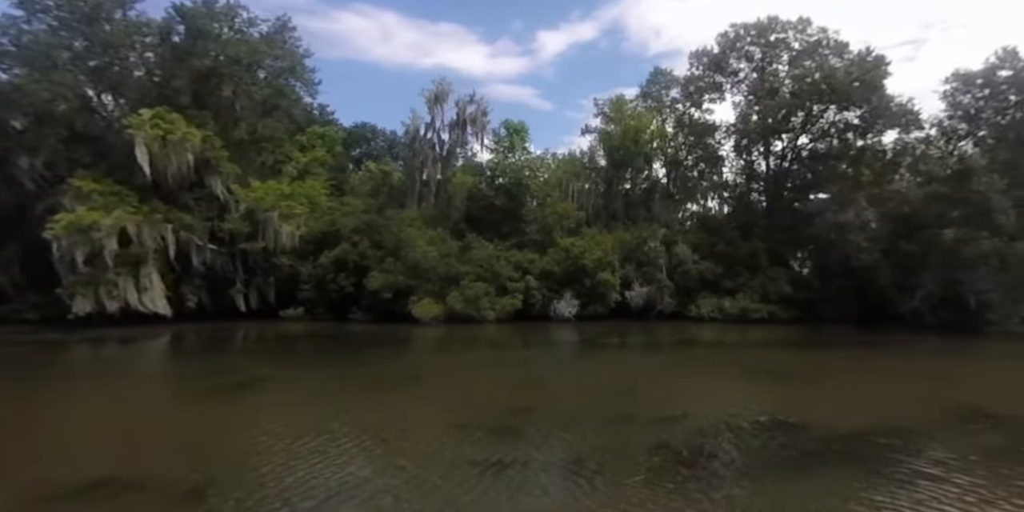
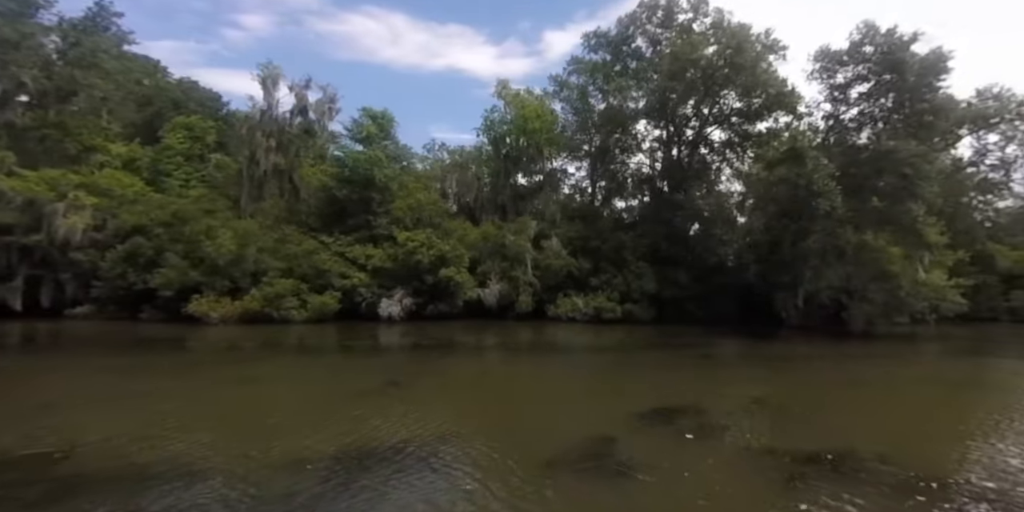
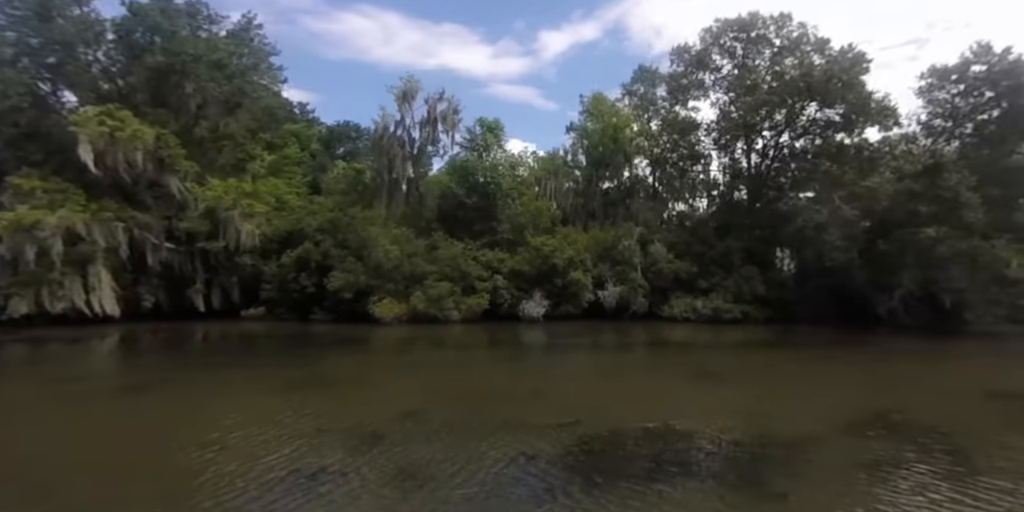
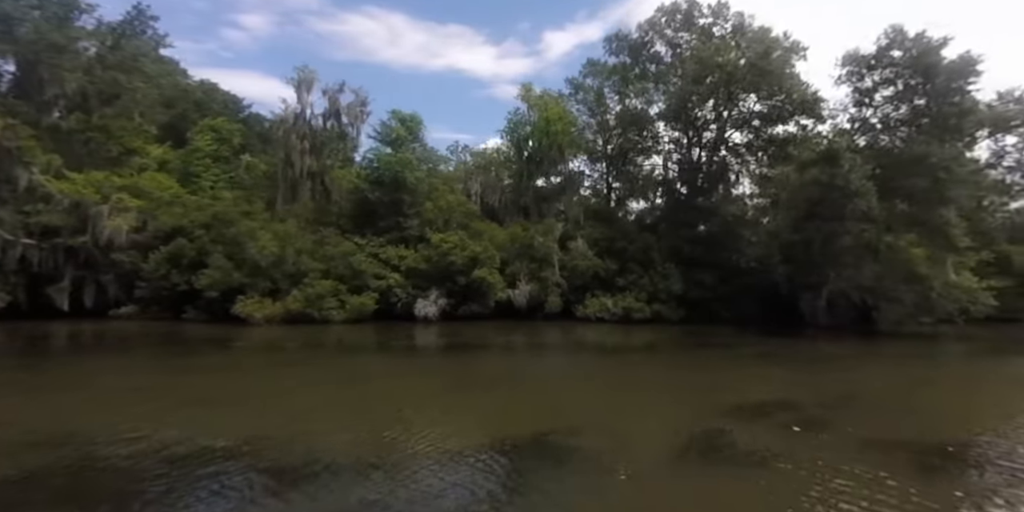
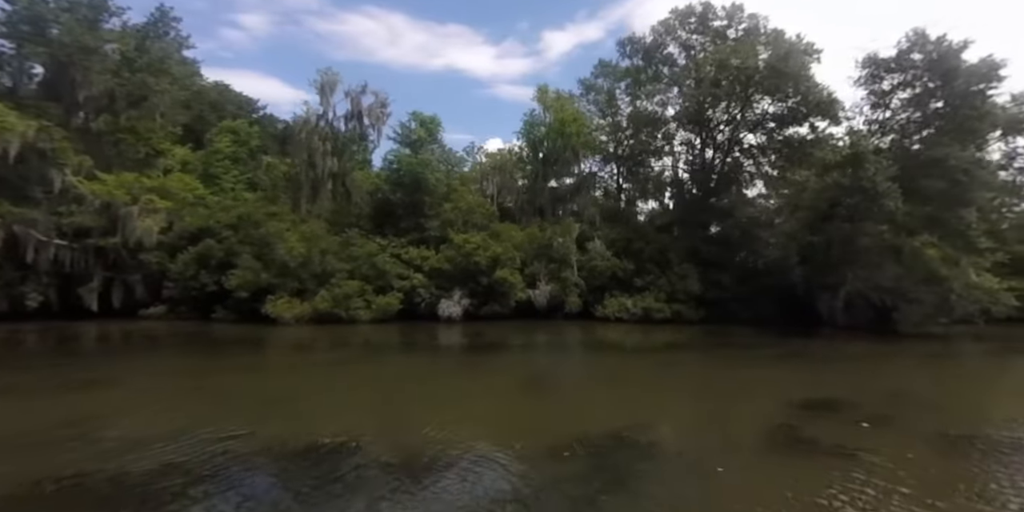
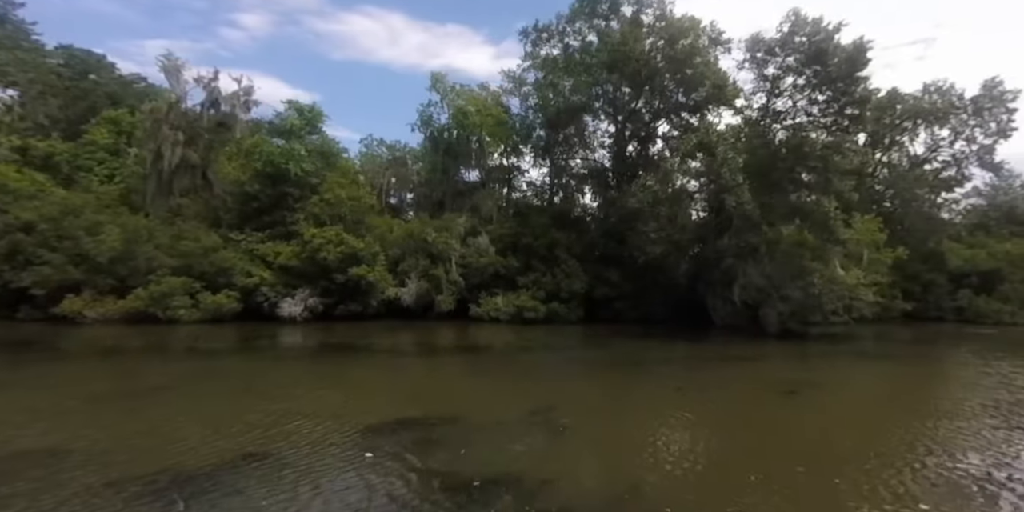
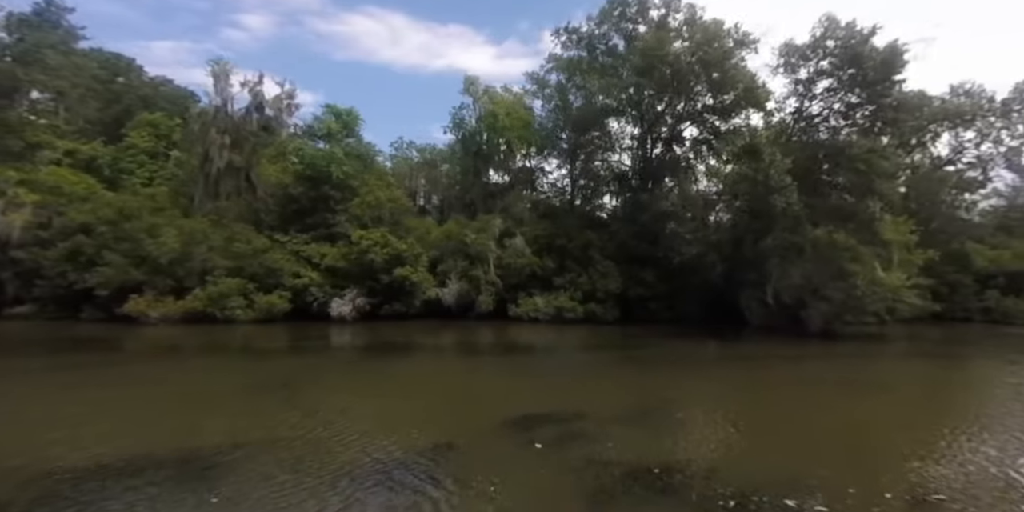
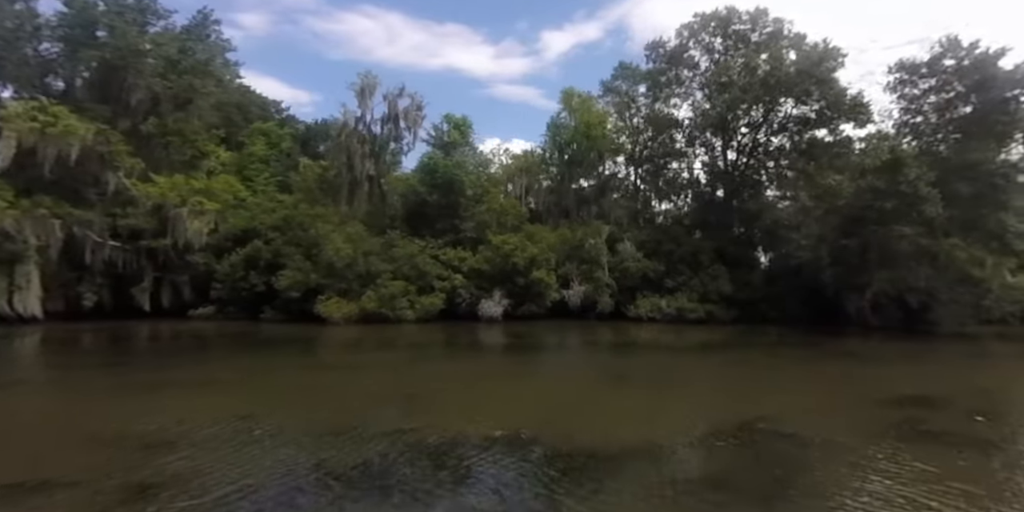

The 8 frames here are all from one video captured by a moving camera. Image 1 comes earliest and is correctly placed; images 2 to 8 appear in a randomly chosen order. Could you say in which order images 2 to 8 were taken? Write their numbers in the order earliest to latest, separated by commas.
3, 8, 5, 4, 2, 7, 6
